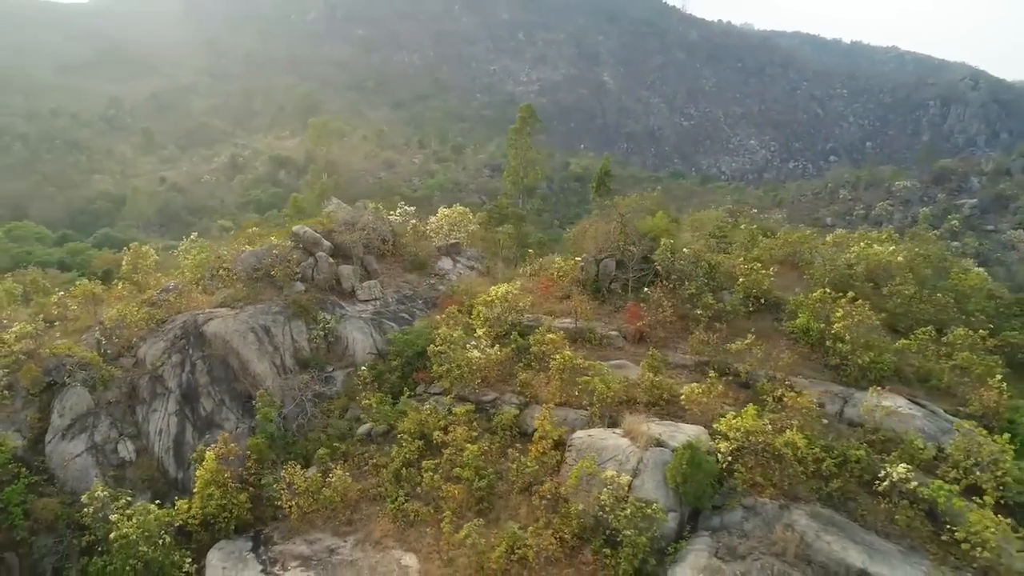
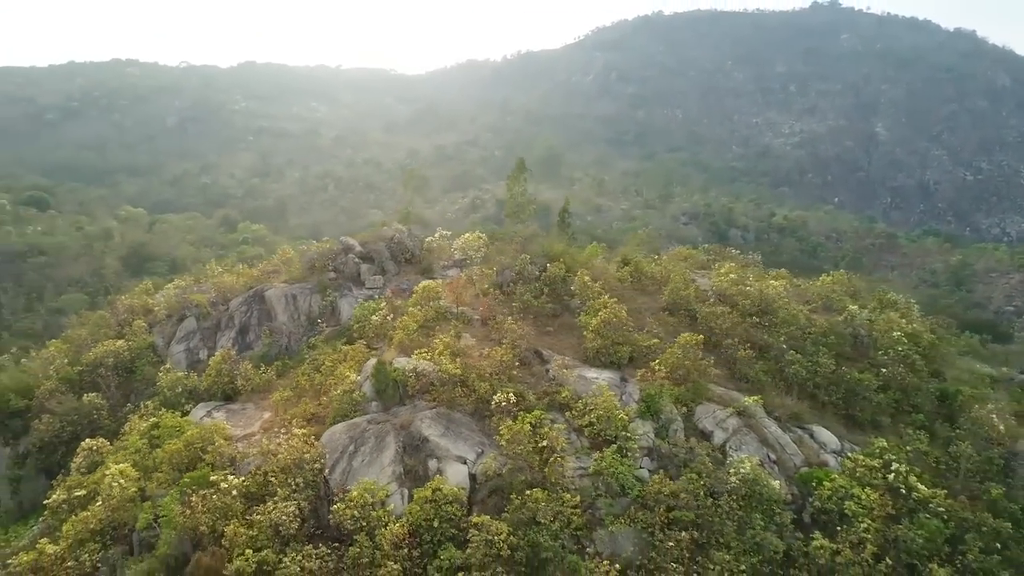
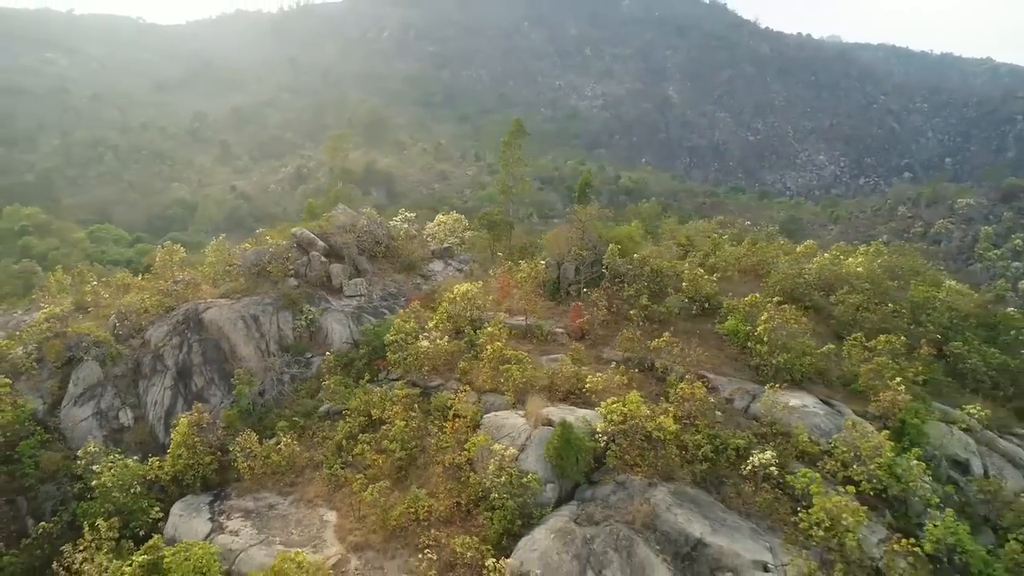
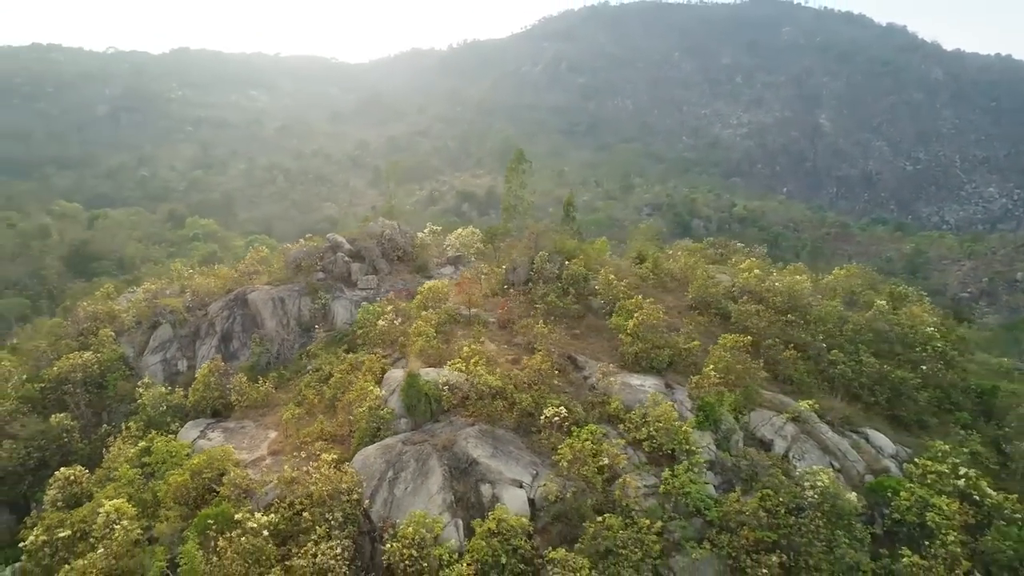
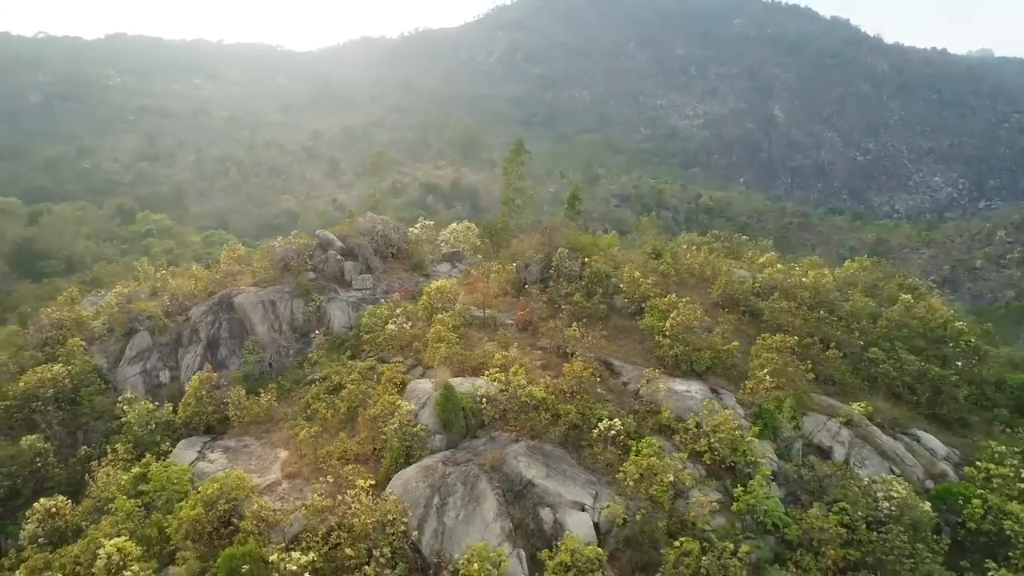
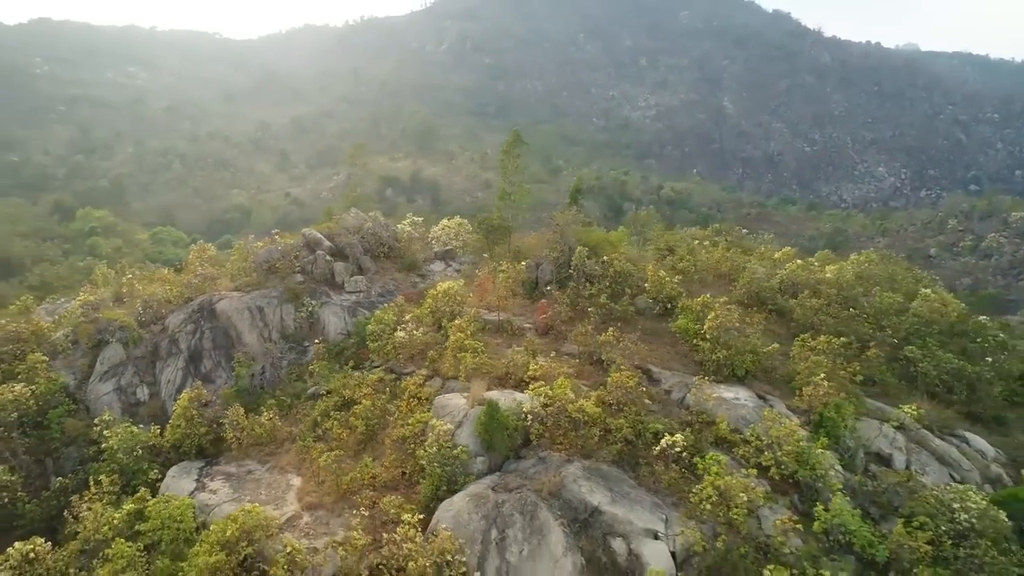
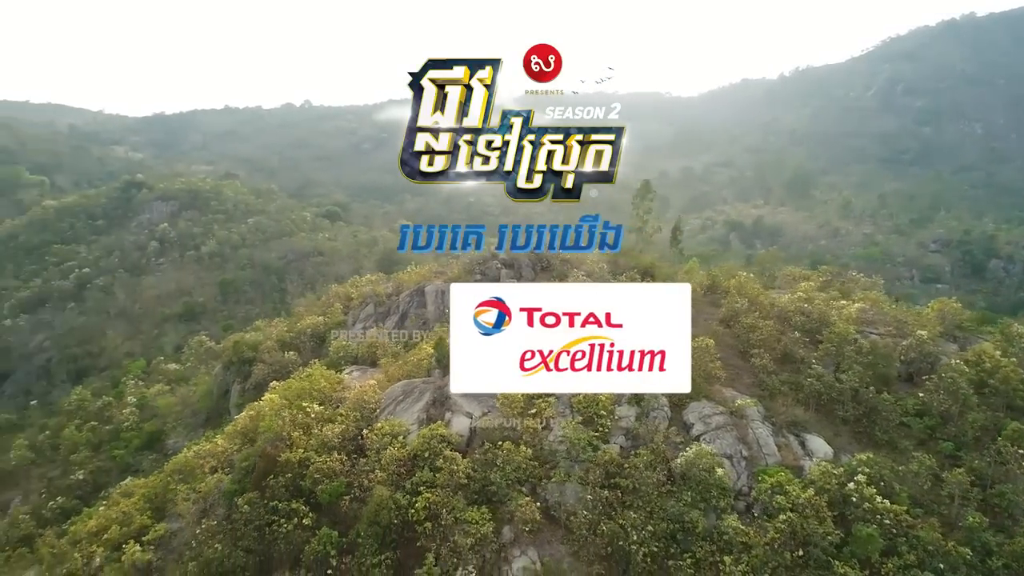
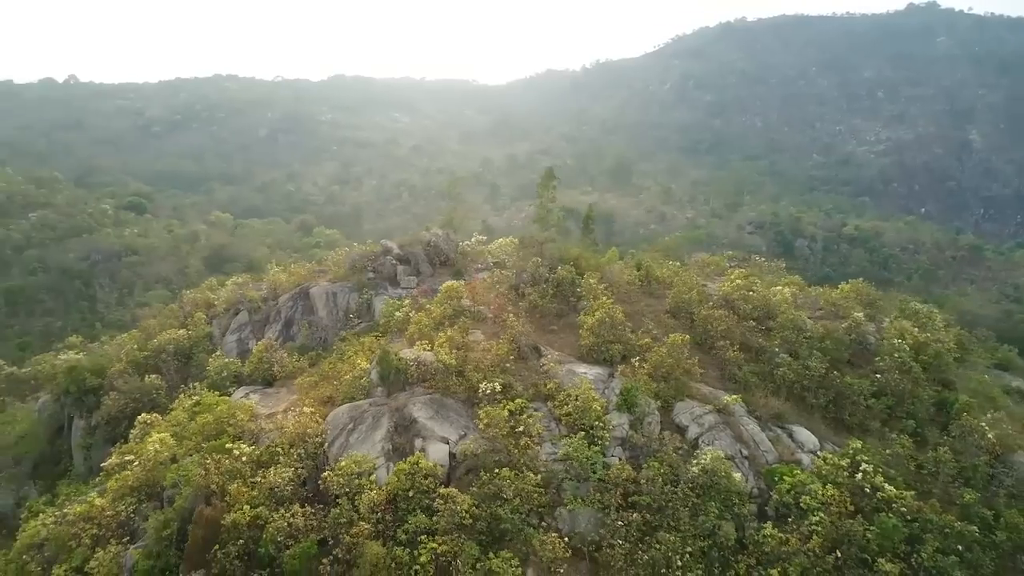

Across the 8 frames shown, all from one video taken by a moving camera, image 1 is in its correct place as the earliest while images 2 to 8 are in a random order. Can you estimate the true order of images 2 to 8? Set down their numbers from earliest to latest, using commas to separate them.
3, 6, 5, 4, 2, 8, 7
